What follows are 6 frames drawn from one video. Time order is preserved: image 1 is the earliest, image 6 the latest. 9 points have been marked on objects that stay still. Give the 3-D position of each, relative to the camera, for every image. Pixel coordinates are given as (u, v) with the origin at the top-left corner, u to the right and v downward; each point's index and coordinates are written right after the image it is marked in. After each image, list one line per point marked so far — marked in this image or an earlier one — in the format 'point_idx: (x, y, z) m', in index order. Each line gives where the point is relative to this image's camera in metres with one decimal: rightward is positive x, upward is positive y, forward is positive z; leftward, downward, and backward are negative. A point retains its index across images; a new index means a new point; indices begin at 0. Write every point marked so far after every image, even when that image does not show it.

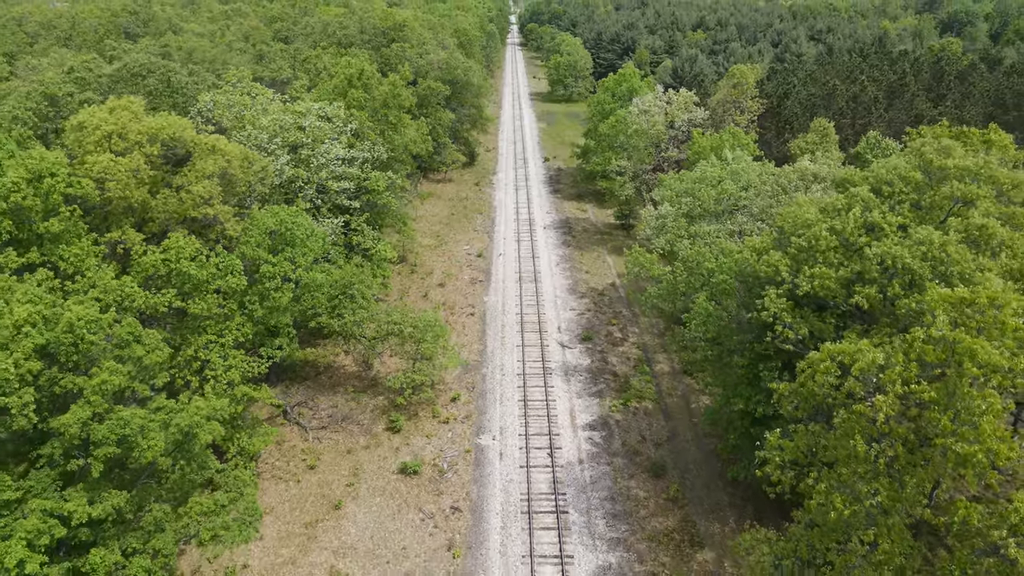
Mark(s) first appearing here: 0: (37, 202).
0: (-11.1, +2.0, +17.3) m
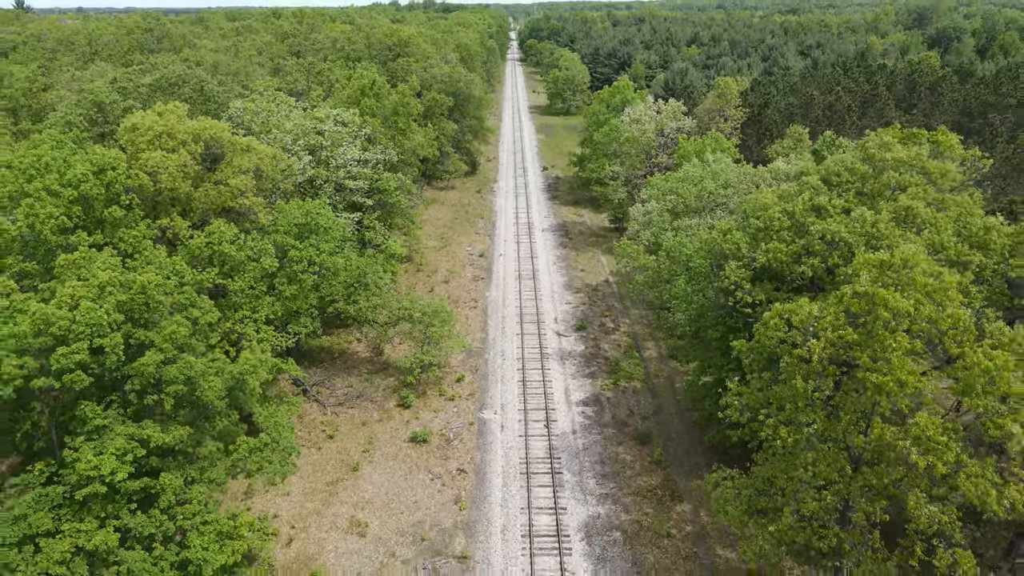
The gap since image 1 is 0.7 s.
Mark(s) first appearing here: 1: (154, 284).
0: (-11.1, +2.7, +20.1) m
1: (-8.1, +0.1, +16.6) m
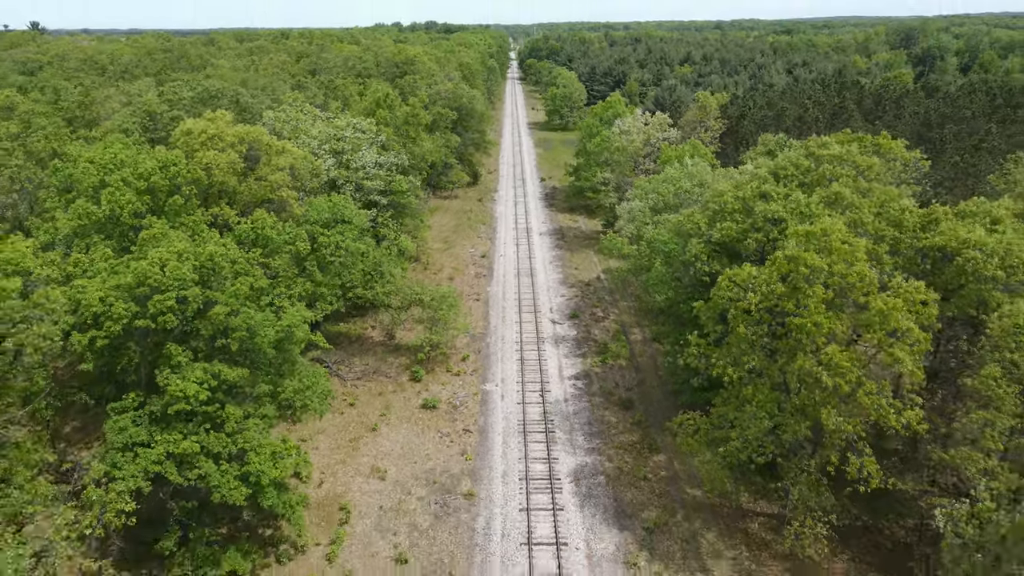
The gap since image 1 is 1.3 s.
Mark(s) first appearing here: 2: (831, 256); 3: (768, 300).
0: (-11.2, +3.4, +23.9) m
1: (-8.1, +1.0, +20.4) m
2: (+8.1, +0.8, +18.6) m
3: (+6.6, -0.3, +18.9) m
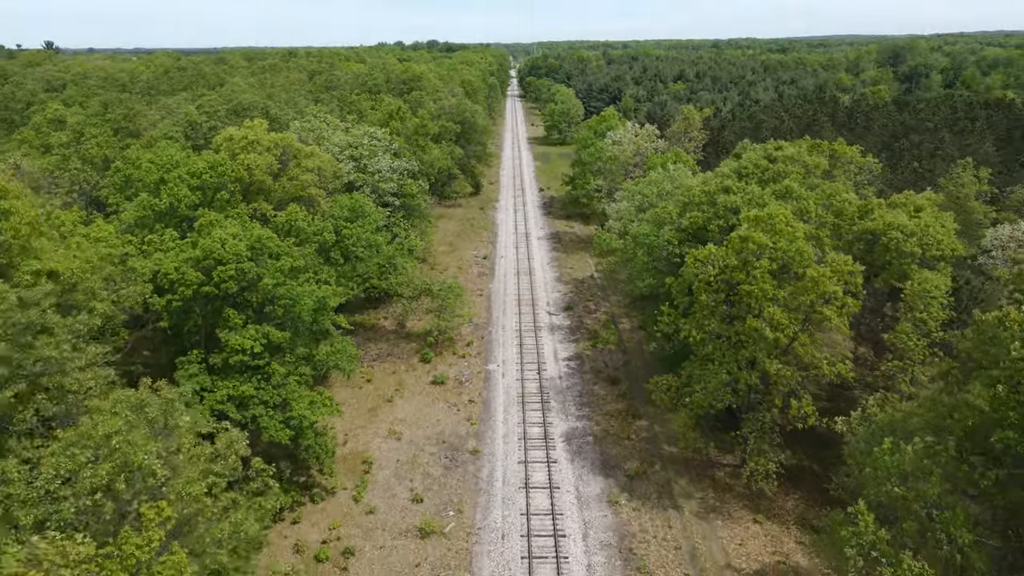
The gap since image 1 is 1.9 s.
0: (-11.2, +4.1, +27.8) m
1: (-8.2, +1.7, +24.3) m
2: (+8.1, +1.6, +22.5) m
3: (+6.6, +0.5, +22.7) m
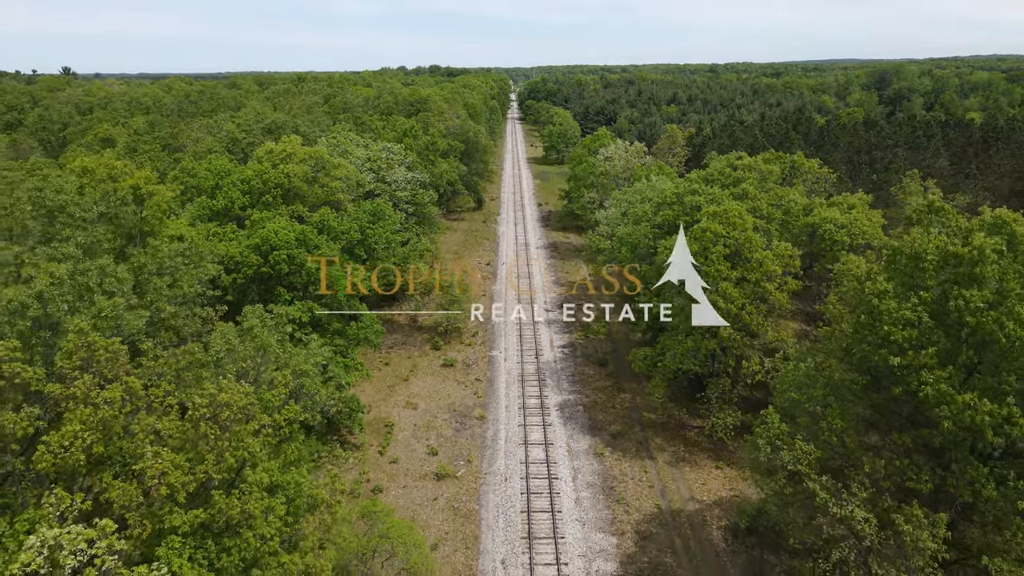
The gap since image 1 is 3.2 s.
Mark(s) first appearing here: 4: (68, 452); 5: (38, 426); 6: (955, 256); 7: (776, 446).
0: (-11.2, +4.6, +32.8) m
1: (-8.1, +2.3, +29.2) m
2: (+8.1, +2.3, +27.4) m
3: (+6.6, +1.1, +27.6) m
4: (-6.6, -2.4, +11.0) m
5: (-7.3, -2.1, +11.5) m
6: (+9.5, +0.7, +15.8) m
7: (+6.6, -3.9, +18.2) m
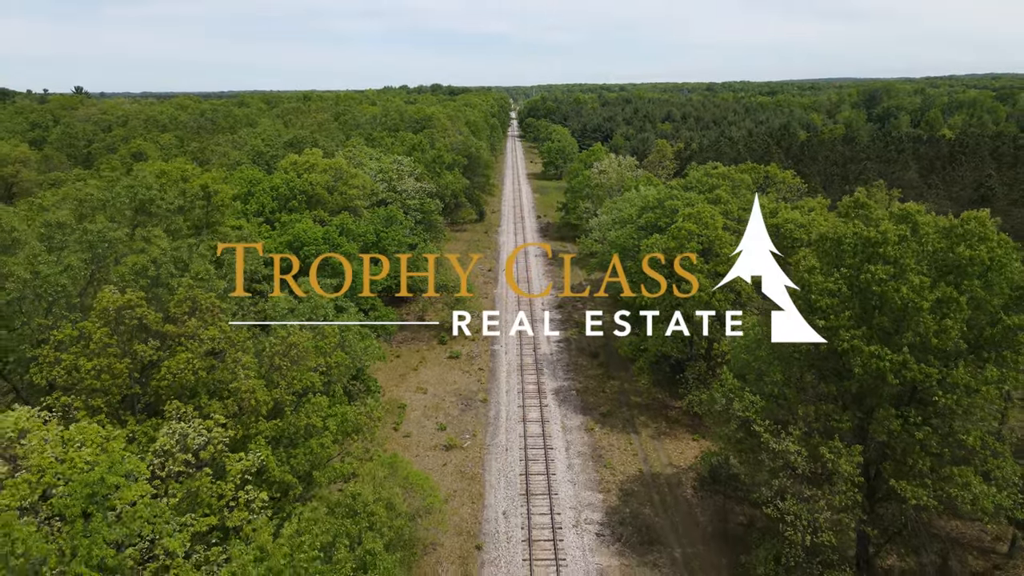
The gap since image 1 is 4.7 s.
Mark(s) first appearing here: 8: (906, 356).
0: (-11.2, +4.8, +36.7) m
1: (-8.1, +2.6, +33.0) m
2: (+8.1, +2.6, +31.2) m
3: (+6.6, +1.5, +31.4) m
4: (-6.6, -1.7, +14.8) m
5: (-7.4, -1.4, +15.2) m
6: (+9.5, +1.3, +19.6) m
7: (+6.6, -3.4, +21.9) m
8: (+9.6, -1.7, +17.9) m
